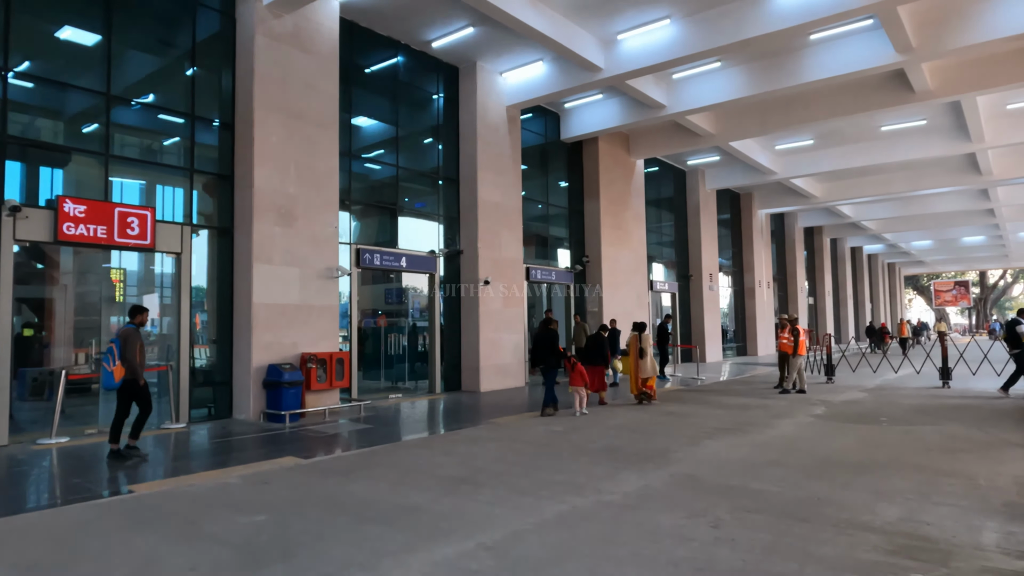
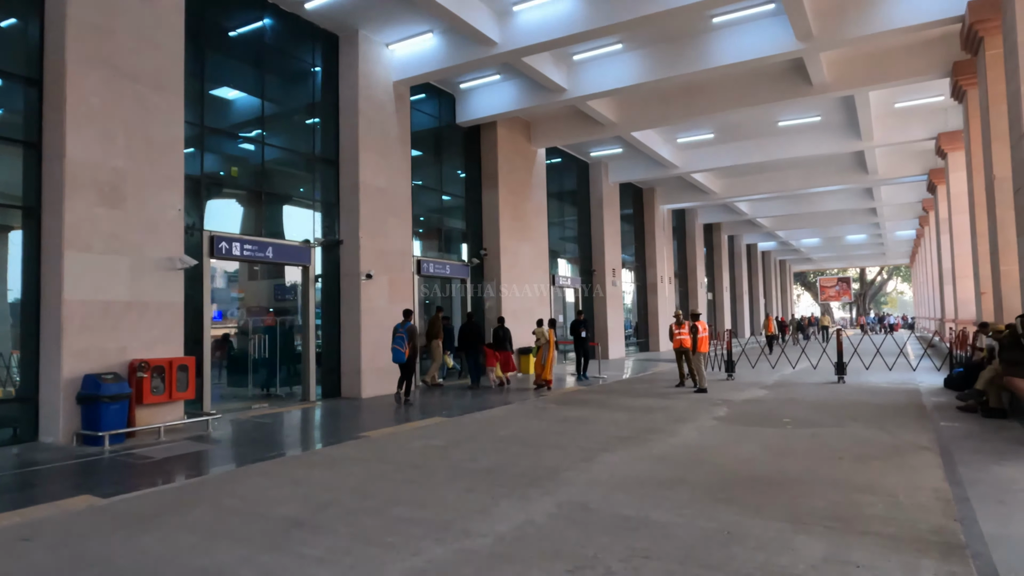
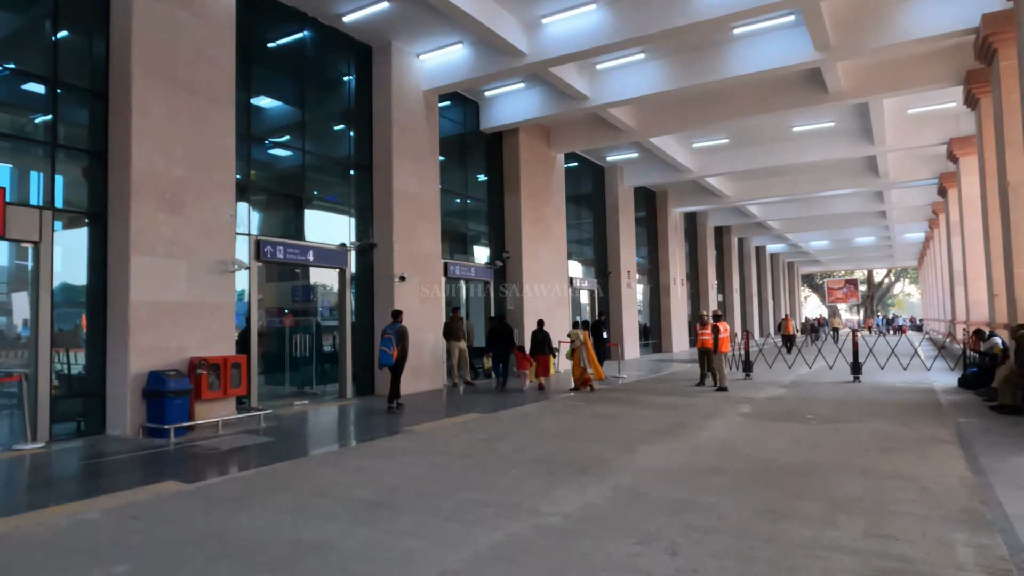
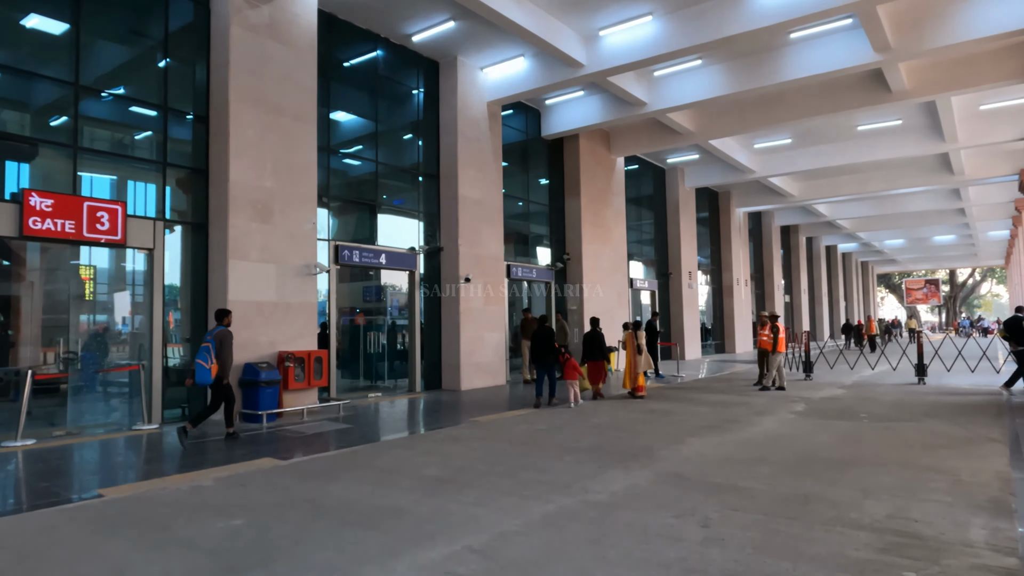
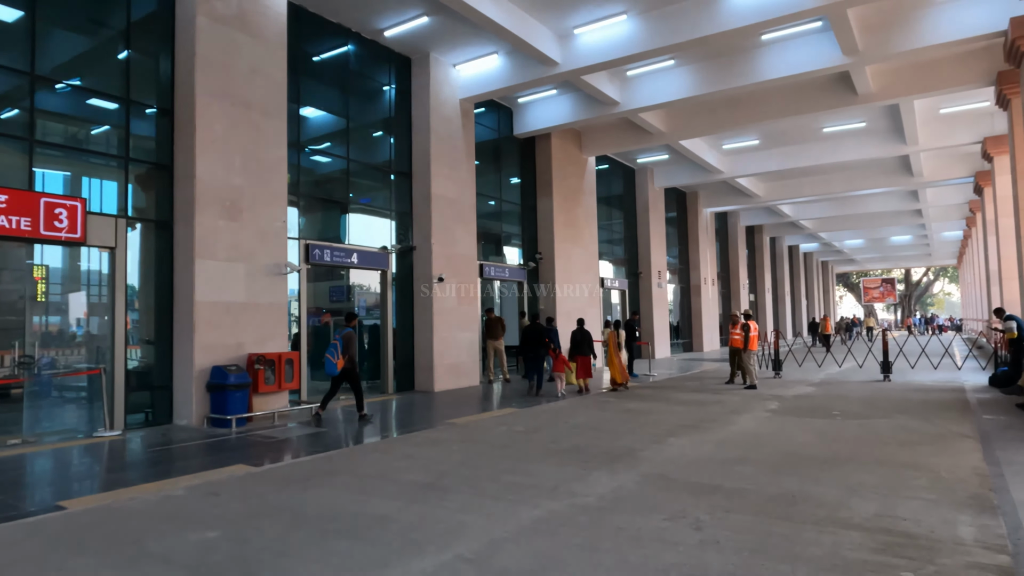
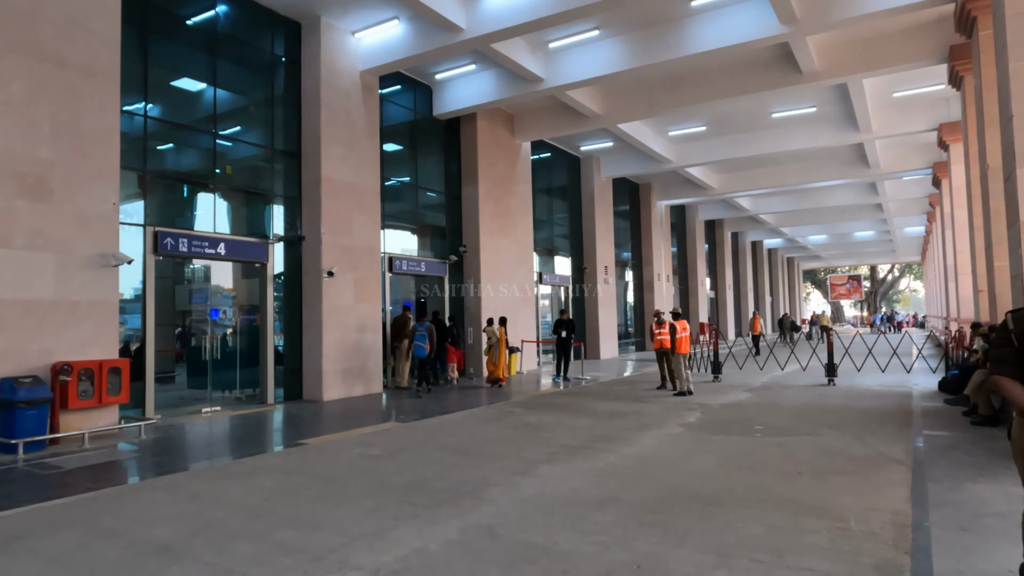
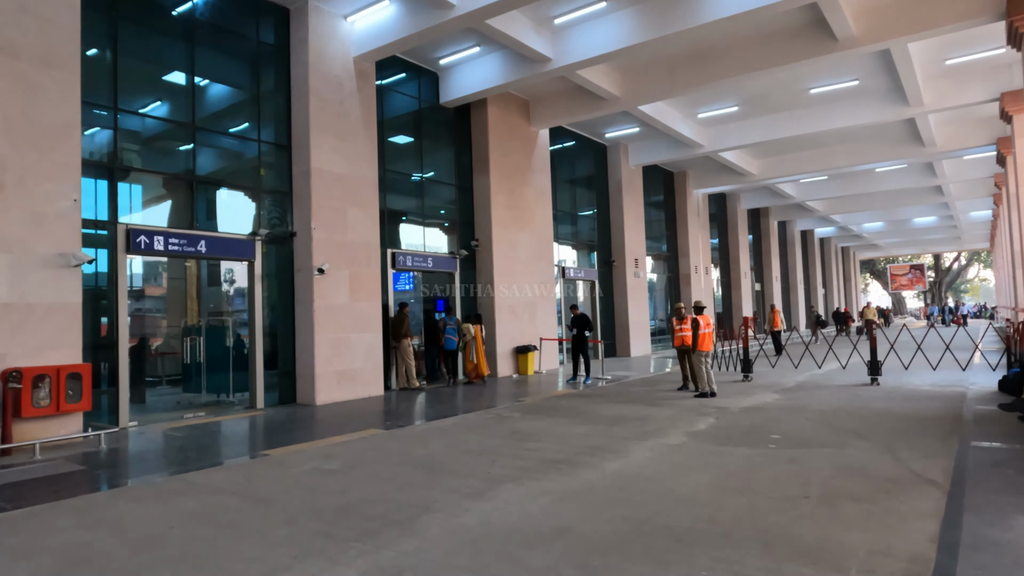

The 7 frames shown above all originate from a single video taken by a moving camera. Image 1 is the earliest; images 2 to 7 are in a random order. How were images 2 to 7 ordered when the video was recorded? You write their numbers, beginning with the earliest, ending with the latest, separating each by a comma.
4, 5, 3, 2, 6, 7
